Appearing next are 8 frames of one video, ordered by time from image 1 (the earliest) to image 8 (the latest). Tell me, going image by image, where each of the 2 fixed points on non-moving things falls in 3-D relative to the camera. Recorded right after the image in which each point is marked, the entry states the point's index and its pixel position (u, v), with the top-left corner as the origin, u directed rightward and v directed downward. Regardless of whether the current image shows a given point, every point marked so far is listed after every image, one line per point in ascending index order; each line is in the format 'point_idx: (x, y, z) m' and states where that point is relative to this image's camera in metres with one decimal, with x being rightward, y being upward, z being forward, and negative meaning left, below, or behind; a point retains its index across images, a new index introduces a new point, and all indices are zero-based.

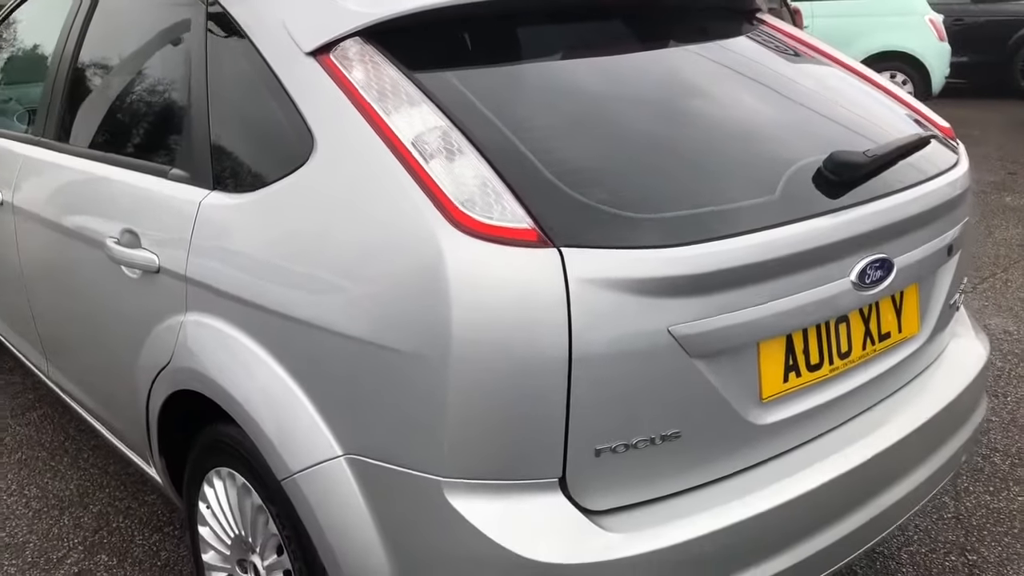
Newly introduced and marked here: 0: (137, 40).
0: (-0.9, +0.6, +2.2) m
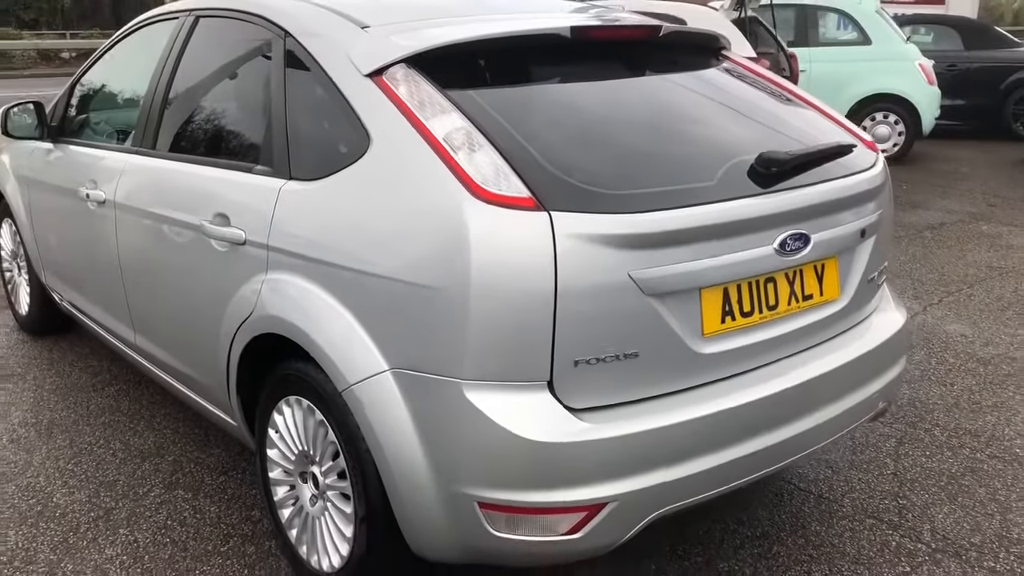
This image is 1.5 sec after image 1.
0: (-0.9, +0.7, +2.7) m
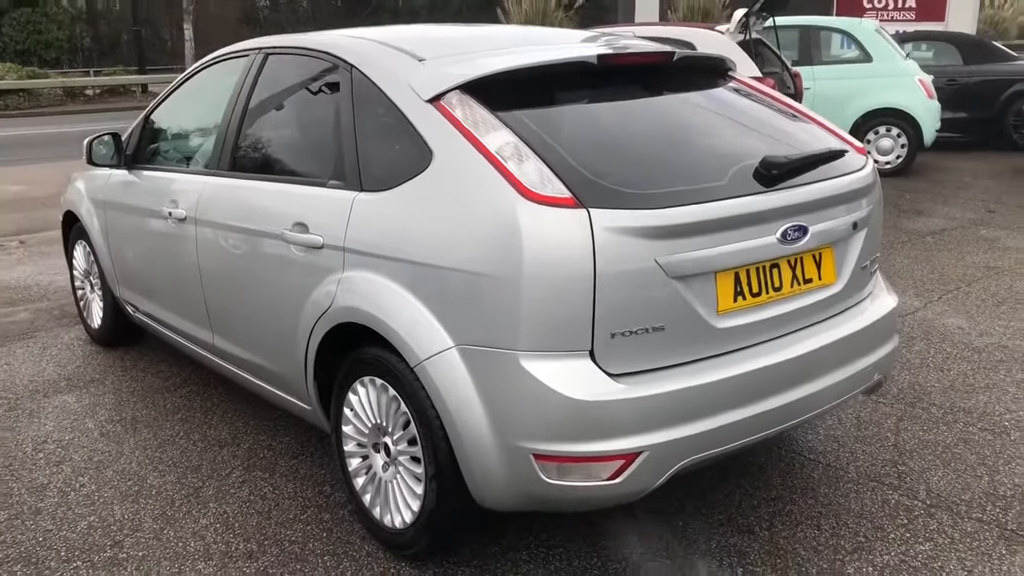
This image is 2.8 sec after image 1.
0: (-0.8, +0.7, +3.1) m
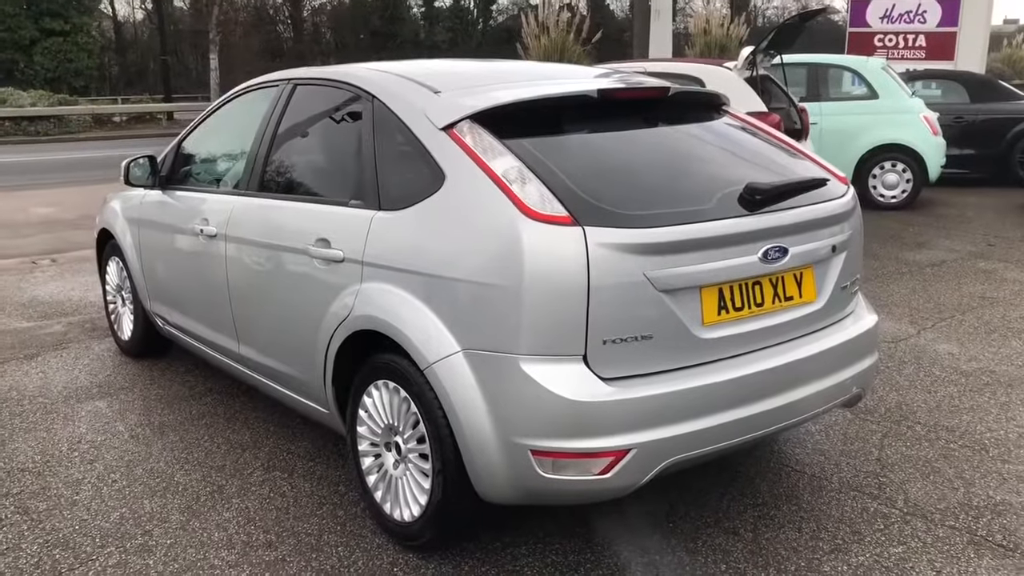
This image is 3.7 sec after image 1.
0: (-0.8, +0.6, +3.4) m
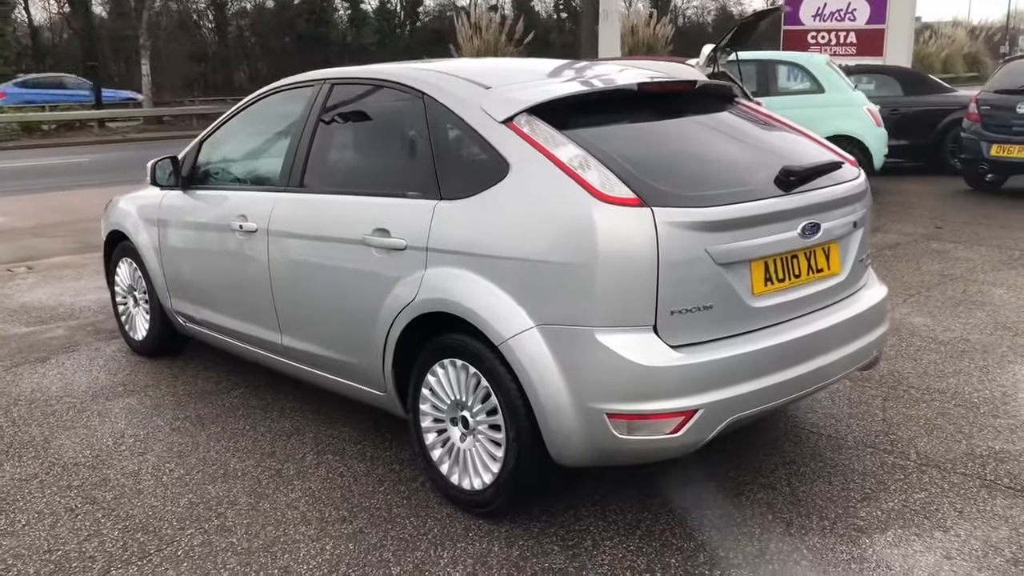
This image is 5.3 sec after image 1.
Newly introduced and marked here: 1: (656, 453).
0: (-0.6, +0.7, +3.6) m
1: (+0.5, -0.5, +2.8) m
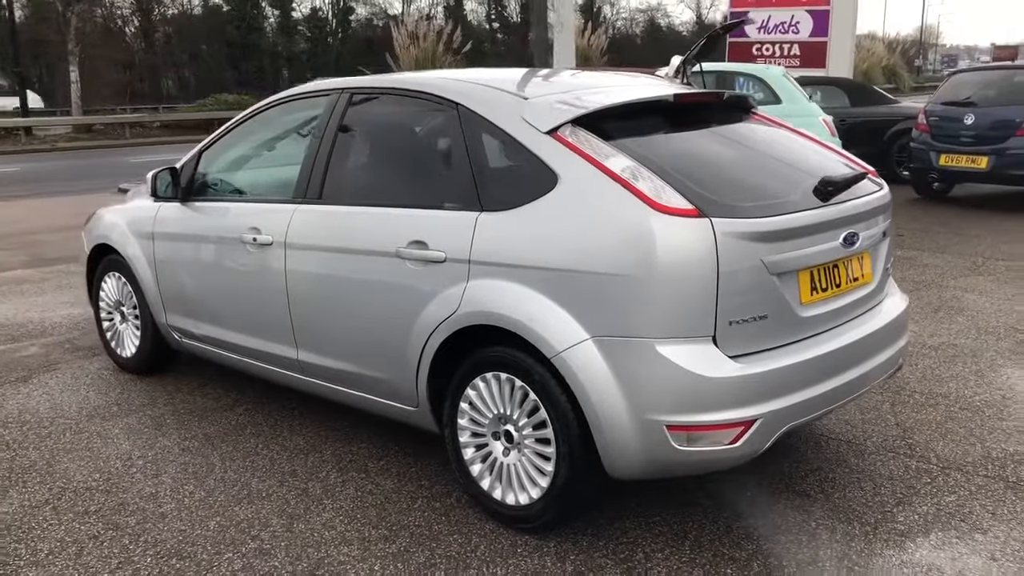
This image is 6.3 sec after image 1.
0: (-0.5, +0.6, +3.5) m
1: (+0.7, -0.6, +2.8) m
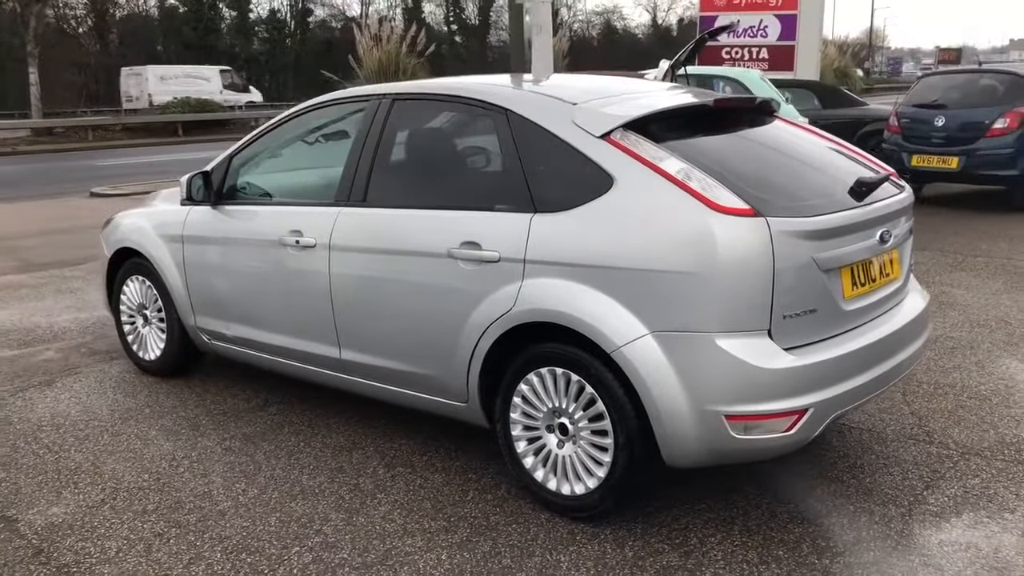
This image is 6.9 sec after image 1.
0: (-0.3, +0.6, +3.6) m
1: (+0.9, -0.6, +2.9) m
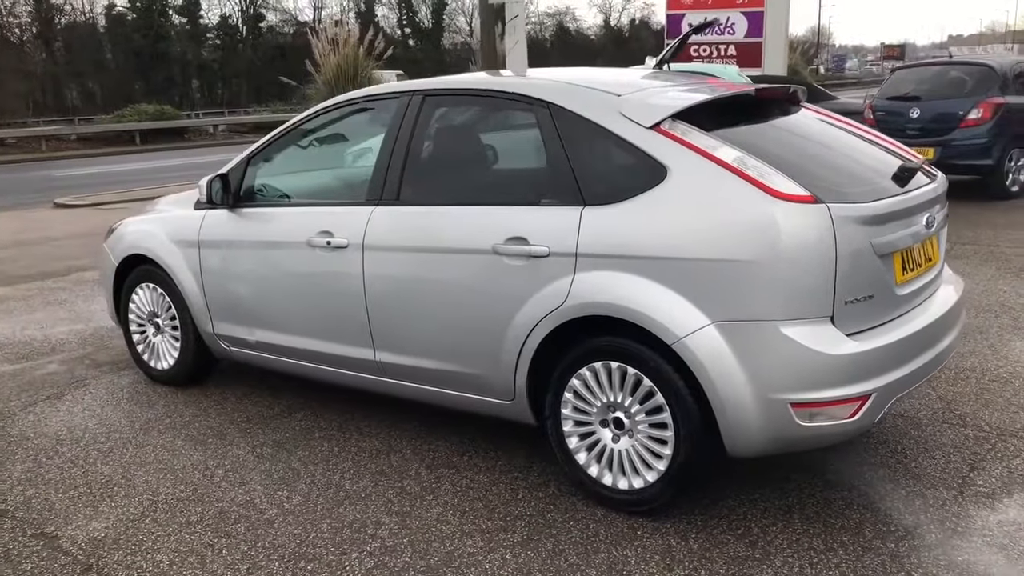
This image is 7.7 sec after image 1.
0: (-0.2, +0.6, +3.5) m
1: (+1.1, -0.5, +2.9) m
